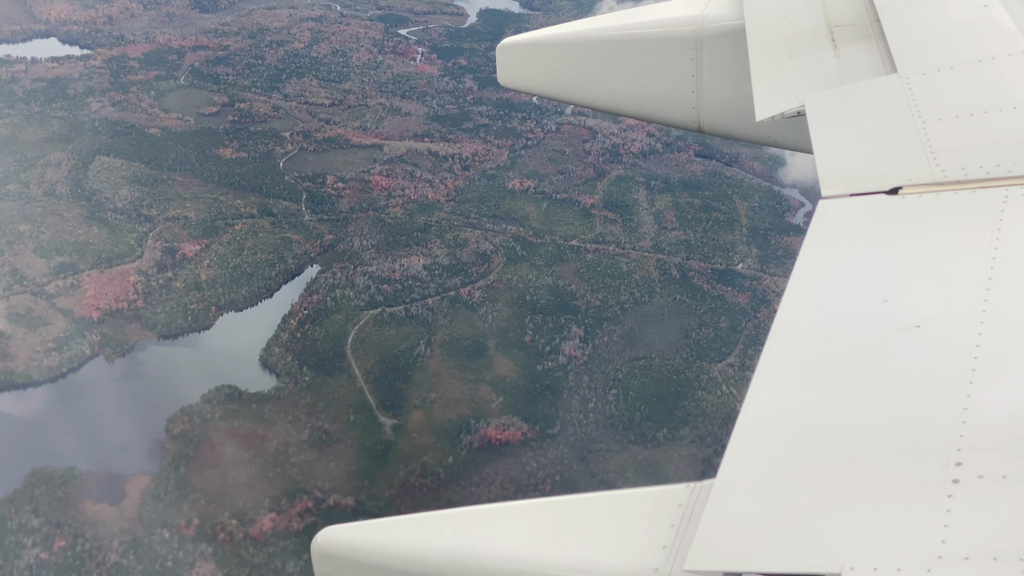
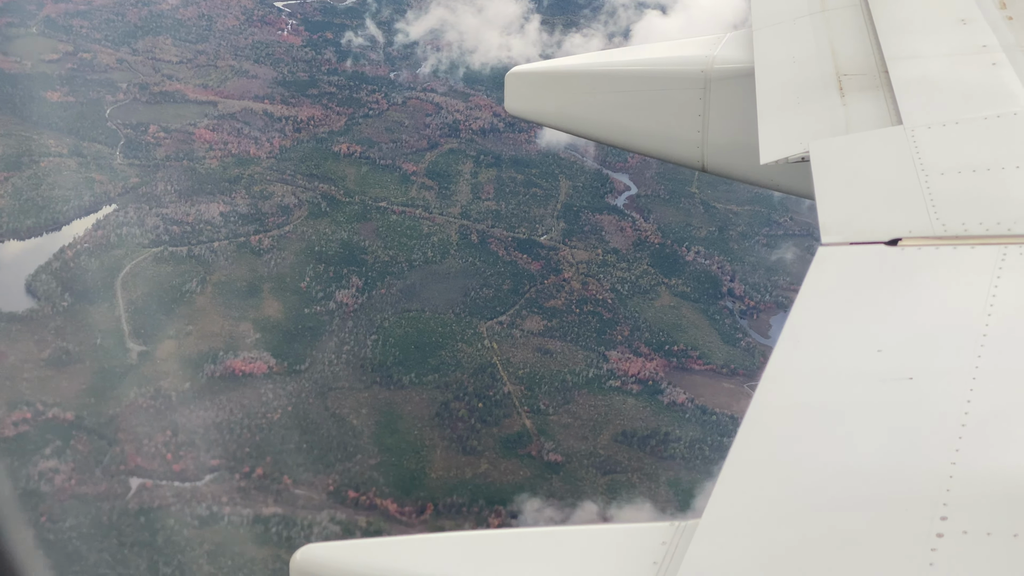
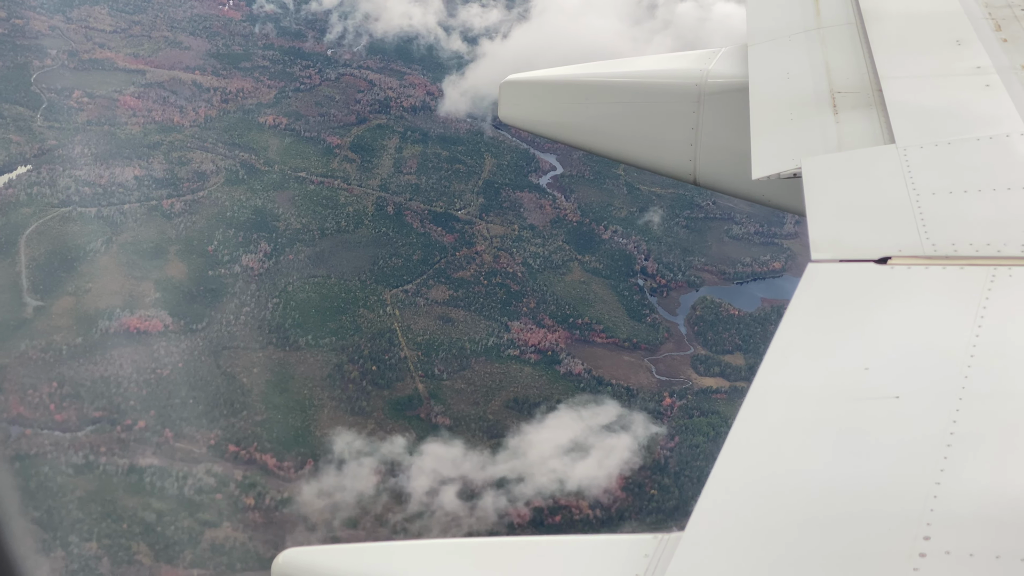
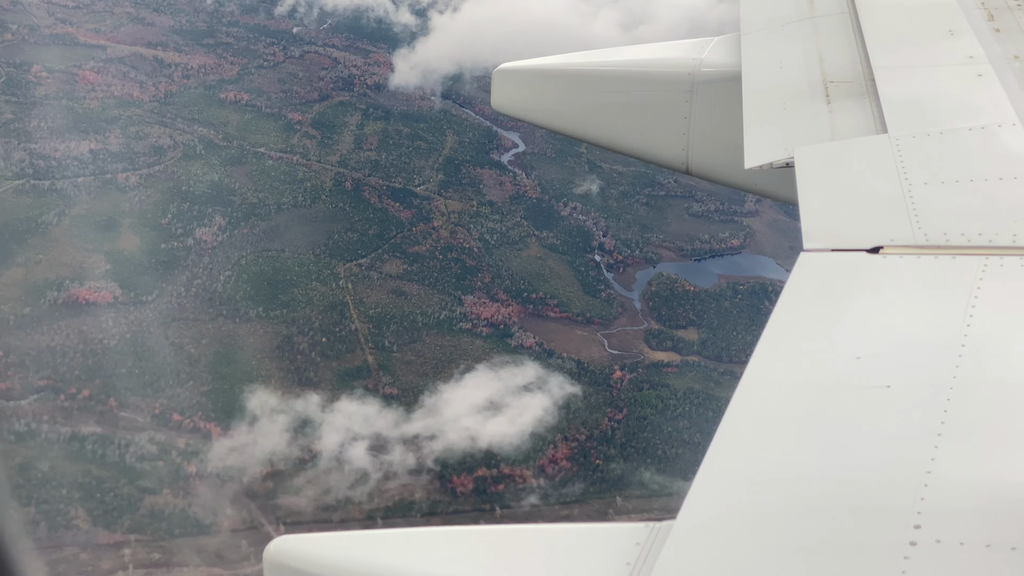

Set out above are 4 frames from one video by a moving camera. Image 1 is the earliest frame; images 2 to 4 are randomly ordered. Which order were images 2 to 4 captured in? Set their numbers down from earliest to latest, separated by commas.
2, 3, 4
